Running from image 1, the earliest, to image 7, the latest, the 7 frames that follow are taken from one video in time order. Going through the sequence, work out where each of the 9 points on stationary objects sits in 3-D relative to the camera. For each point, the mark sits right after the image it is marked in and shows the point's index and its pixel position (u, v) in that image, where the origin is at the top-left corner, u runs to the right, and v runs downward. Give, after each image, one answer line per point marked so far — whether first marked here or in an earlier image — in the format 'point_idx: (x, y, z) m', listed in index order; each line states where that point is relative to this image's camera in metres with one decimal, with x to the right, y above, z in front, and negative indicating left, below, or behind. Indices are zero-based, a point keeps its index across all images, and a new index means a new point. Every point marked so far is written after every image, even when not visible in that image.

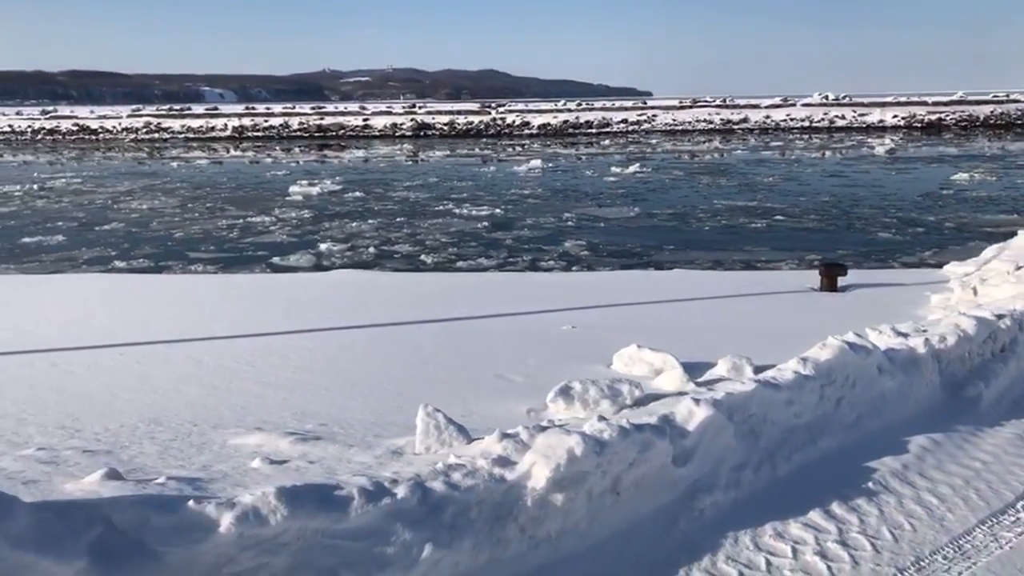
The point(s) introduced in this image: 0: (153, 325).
0: (-2.7, -0.3, +5.8) m
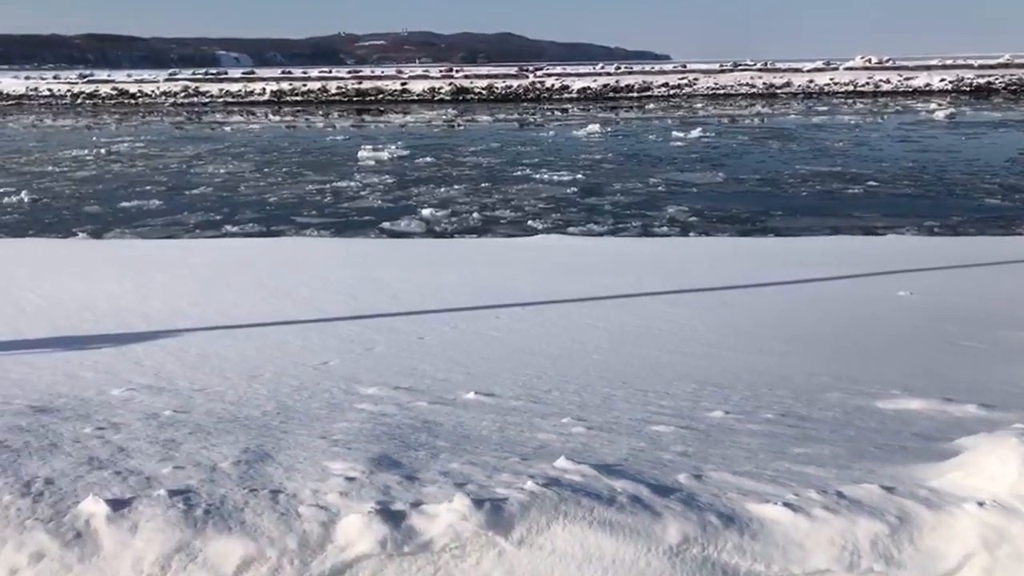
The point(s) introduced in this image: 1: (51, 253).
0: (-0.5, -0.1, +5.8) m
1: (-4.7, +0.2, +7.8) m
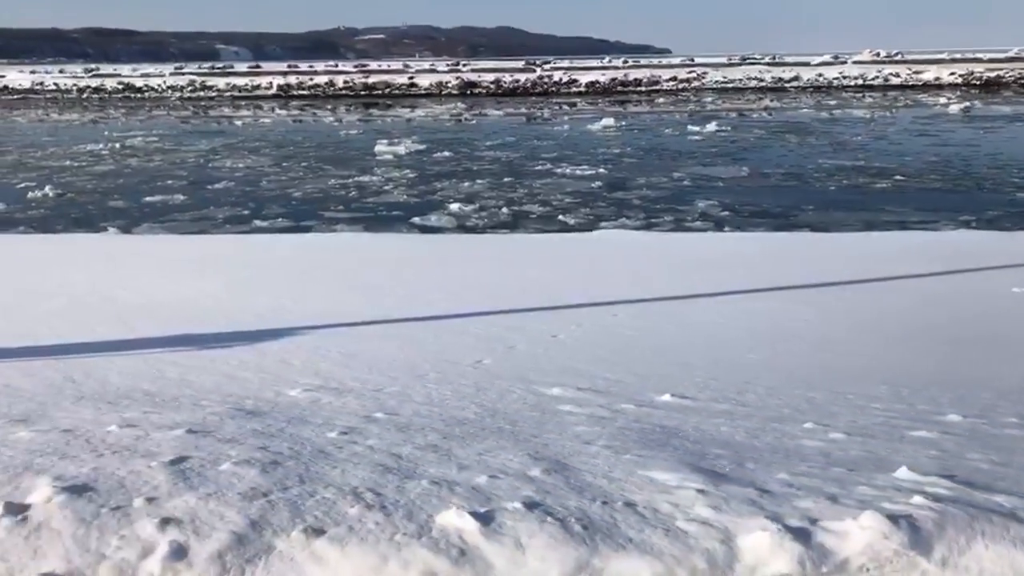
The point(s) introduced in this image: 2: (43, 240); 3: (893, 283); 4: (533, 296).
0: (+0.2, 0.0, +5.8) m
1: (-4.0, +0.3, +7.7) m
2: (-5.9, +0.6, +9.4) m
3: (+2.8, +0.1, +6.0) m
4: (+0.1, 0.0, +5.6) m
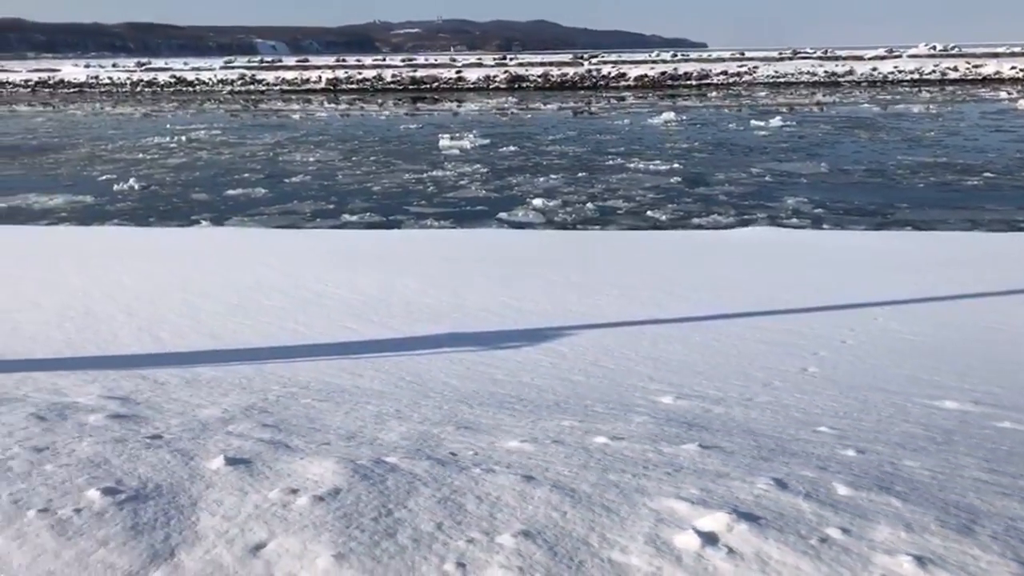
0: (+1.7, 0.0, +5.6) m
1: (-2.5, +0.3, +7.7) m
2: (-4.3, +0.7, +9.5) m
3: (+4.3, 0.0, +5.7) m
4: (+1.6, 0.0, +5.5) m
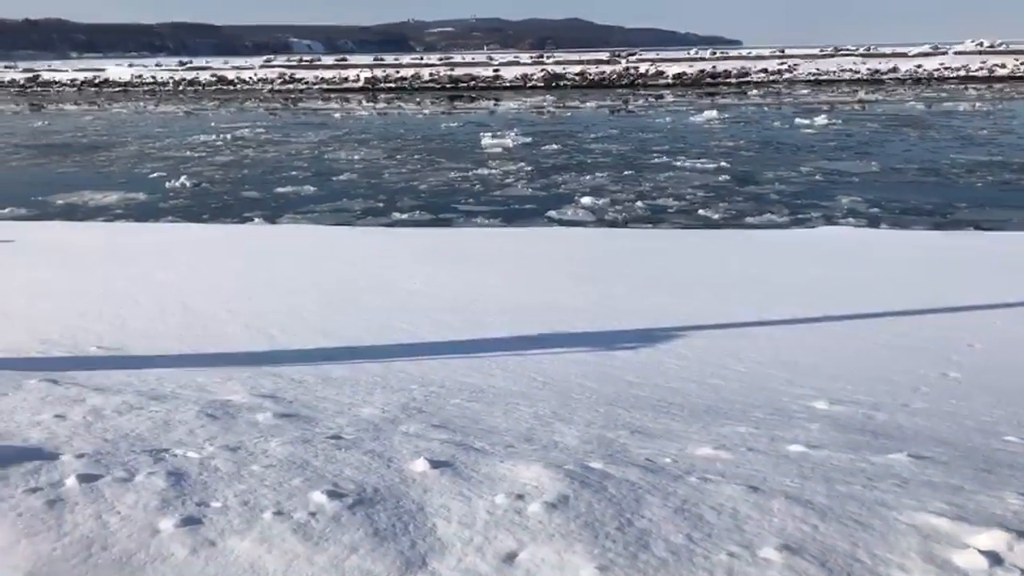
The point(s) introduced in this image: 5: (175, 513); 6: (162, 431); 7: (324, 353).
0: (+2.3, 0.0, +5.4) m
1: (-1.8, +0.4, +7.8) m
2: (-3.5, +0.7, +9.6) m
3: (+4.9, 0.0, +5.5) m
4: (+2.2, -0.1, +5.3) m
5: (-0.6, -0.4, +1.5) m
6: (-0.9, -0.4, +2.1) m
7: (-0.8, -0.3, +3.6) m
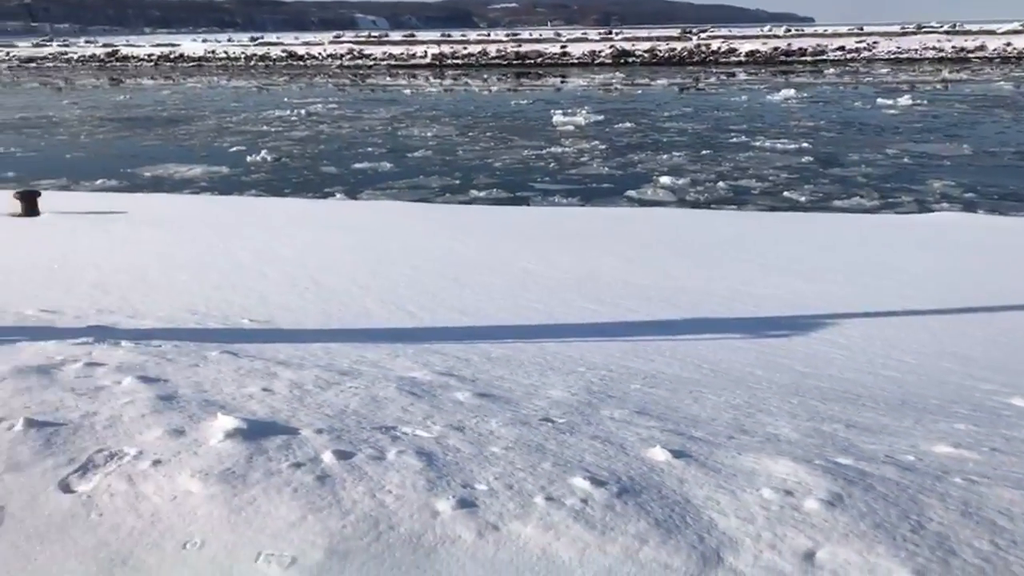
0: (+3.0, 0.0, +5.2) m
1: (-0.8, +0.6, +7.8) m
2: (-2.4, +1.0, +9.8) m
3: (+5.7, 0.0, +5.1) m
4: (+2.9, 0.0, +5.1) m
5: (-0.1, -0.4, +1.5) m
6: (-0.3, -0.3, +2.1) m
7: (-0.2, -0.2, +3.6) m
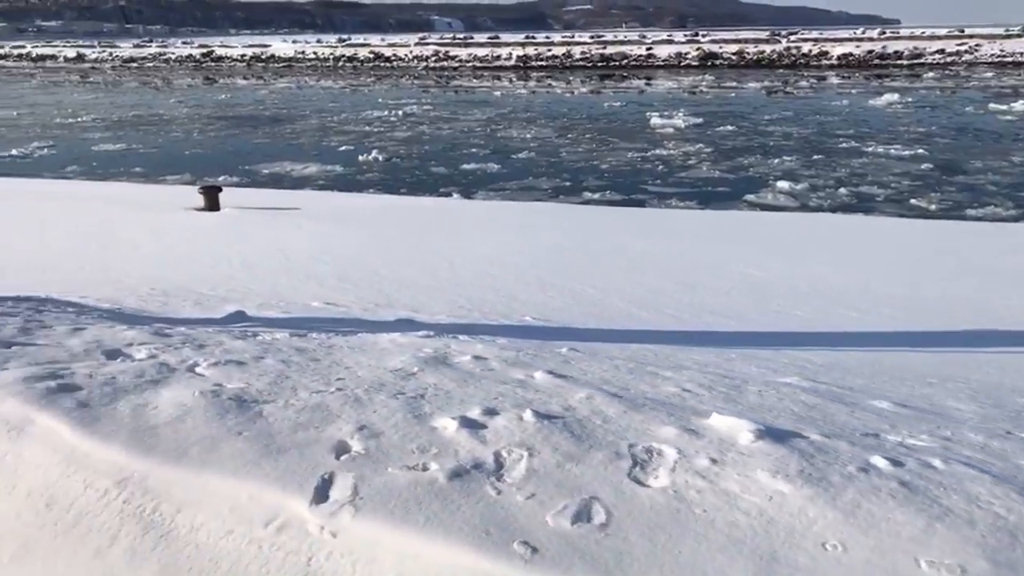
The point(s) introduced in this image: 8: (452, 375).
0: (+4.4, -0.1, +4.9) m
1: (+0.9, +0.6, +7.8) m
2: (-0.6, +1.0, +9.9) m
3: (+7.1, -0.2, +4.5) m
4: (+4.3, -0.1, +4.8) m
5: (+1.0, -0.4, +1.4) m
6: (+0.8, -0.3, +2.1) m
7: (+1.1, -0.2, +3.6) m
8: (-0.2, -0.2, +2.3) m
